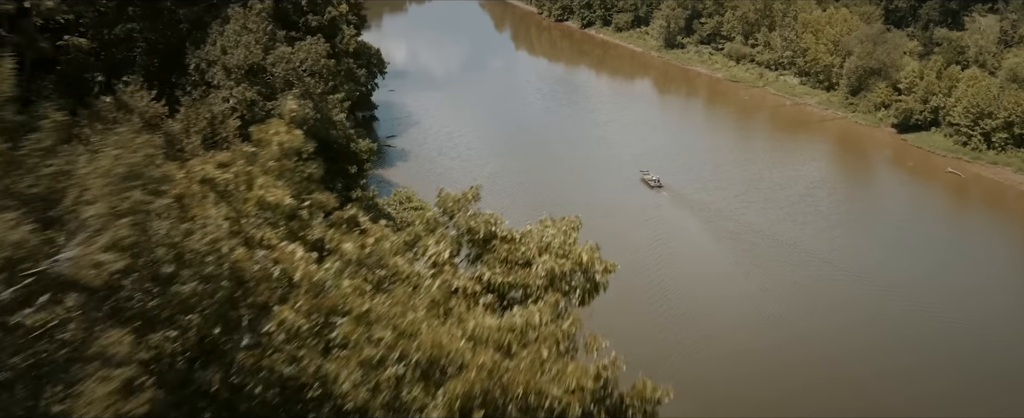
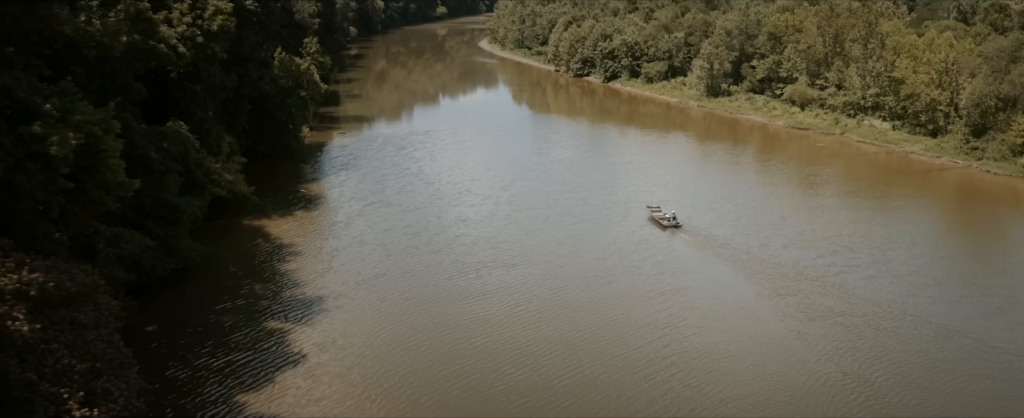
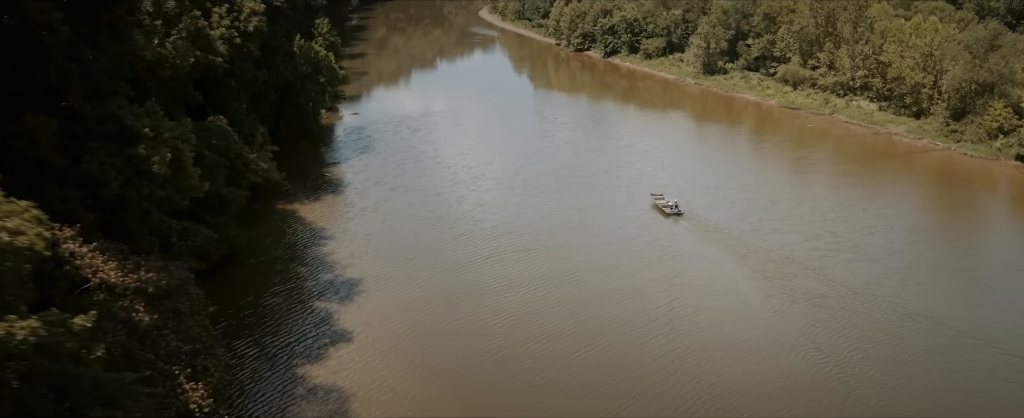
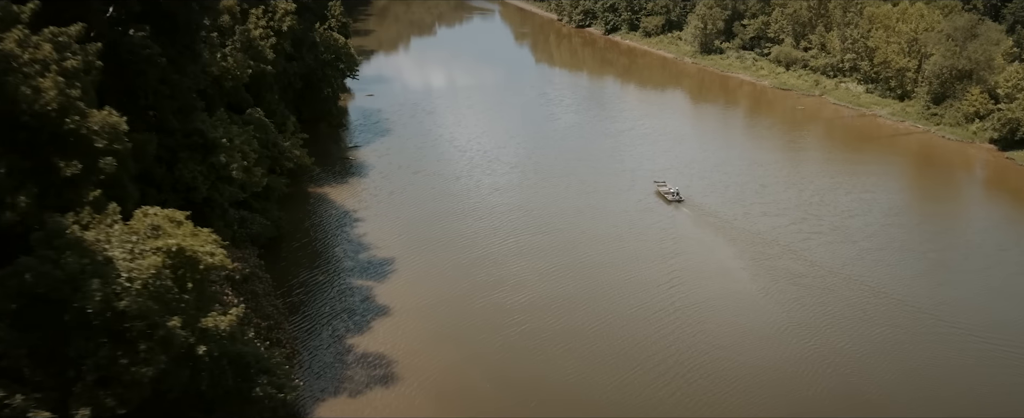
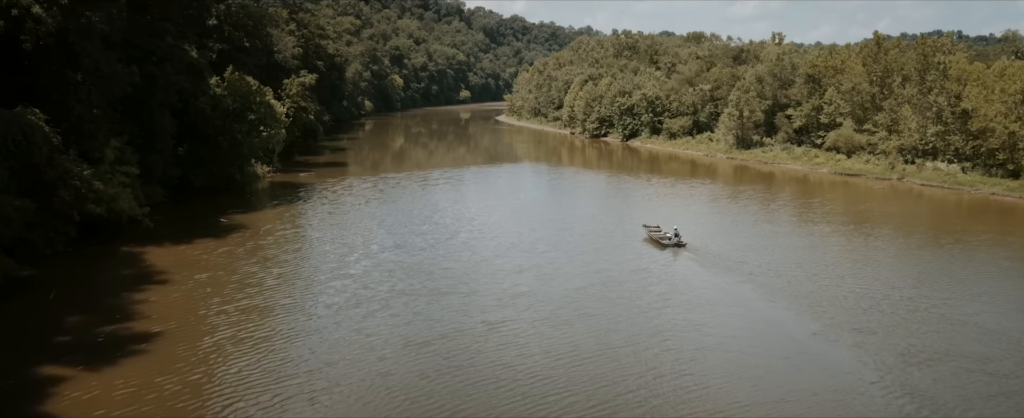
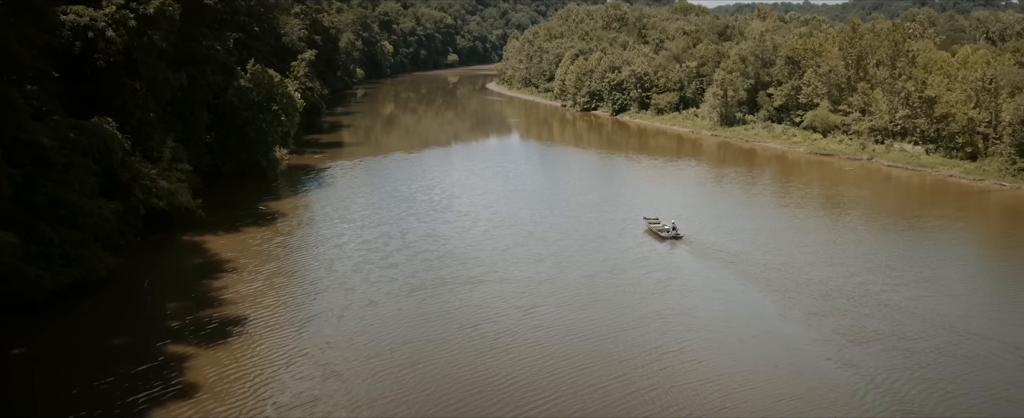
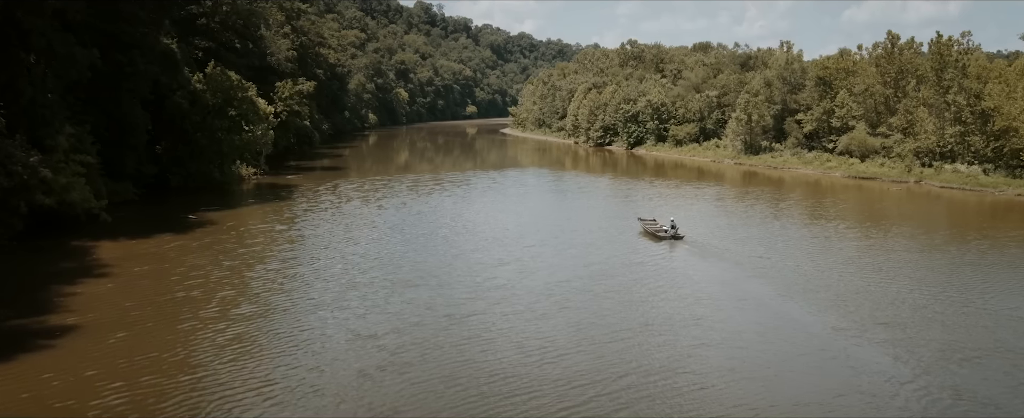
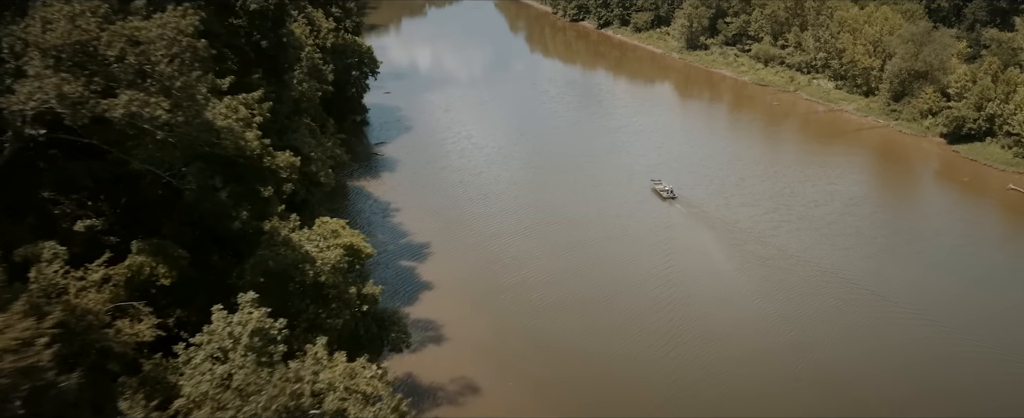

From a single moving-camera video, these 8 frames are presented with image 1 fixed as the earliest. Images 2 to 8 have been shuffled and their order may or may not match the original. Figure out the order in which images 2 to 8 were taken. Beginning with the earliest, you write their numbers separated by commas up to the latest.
8, 4, 3, 2, 6, 5, 7
